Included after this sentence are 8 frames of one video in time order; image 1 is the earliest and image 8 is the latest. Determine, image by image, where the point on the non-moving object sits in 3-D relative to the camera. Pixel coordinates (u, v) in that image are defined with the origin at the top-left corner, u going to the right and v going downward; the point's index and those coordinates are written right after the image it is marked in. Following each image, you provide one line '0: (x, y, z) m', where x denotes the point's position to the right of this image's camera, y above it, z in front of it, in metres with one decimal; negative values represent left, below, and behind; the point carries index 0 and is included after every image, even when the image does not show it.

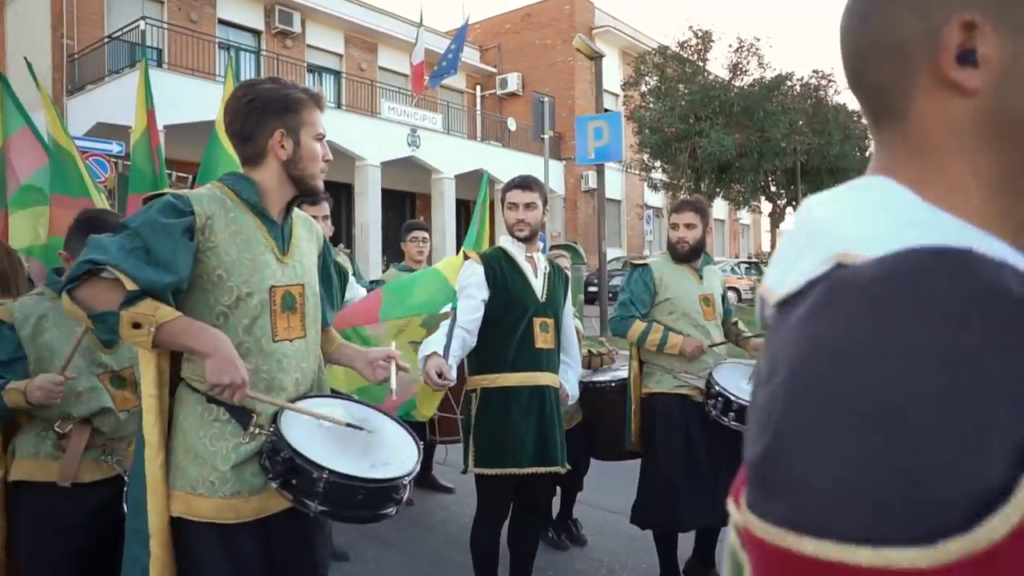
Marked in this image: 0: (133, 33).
0: (-8.4, +5.6, +16.5) m
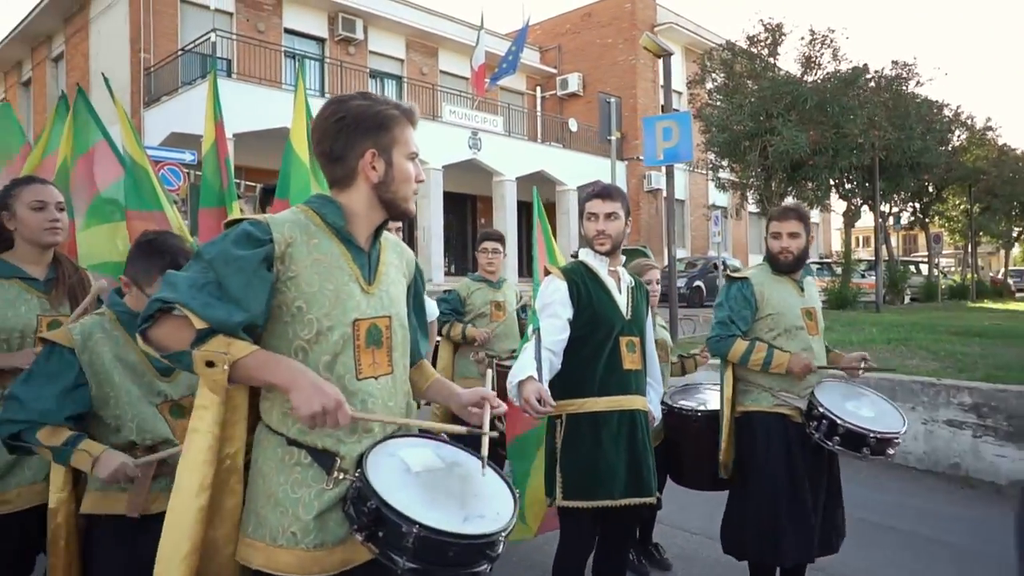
0: (-7.0, +5.5, +16.9) m
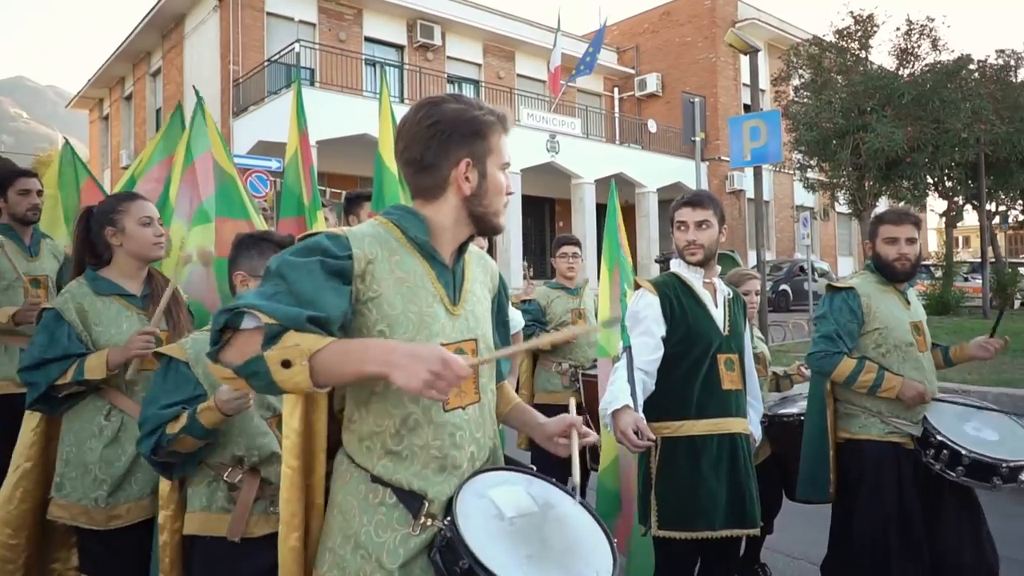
0: (-5.2, +5.4, +17.4) m
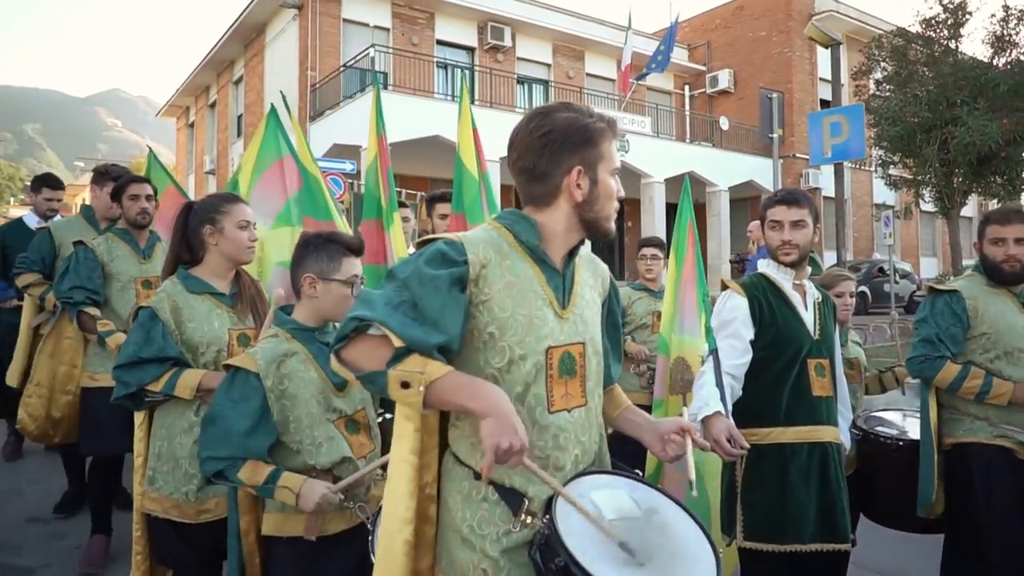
0: (-3.5, +5.4, +17.8) m
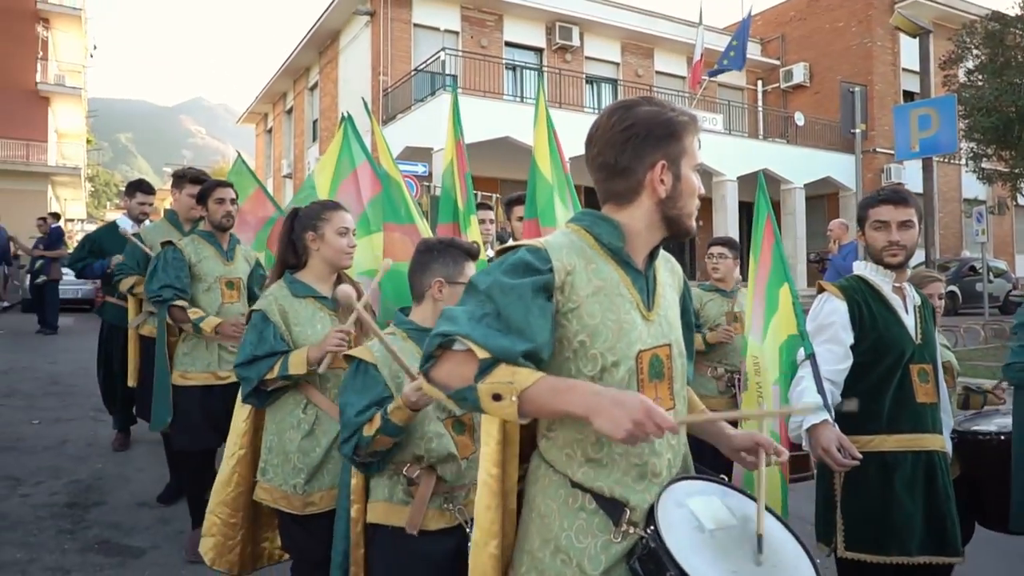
0: (-1.9, +5.4, +18.0) m
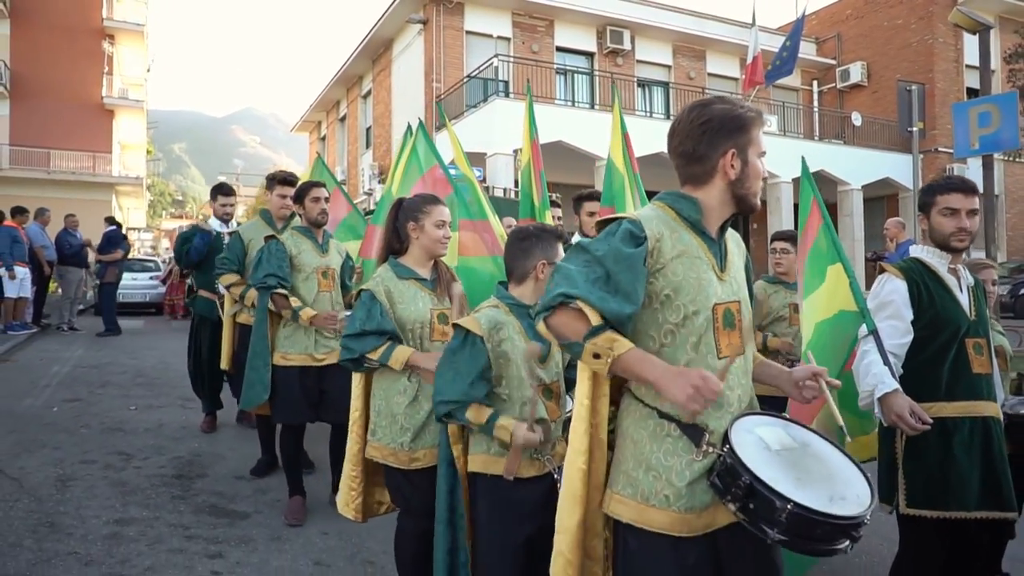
0: (-0.5, +5.4, +18.5) m
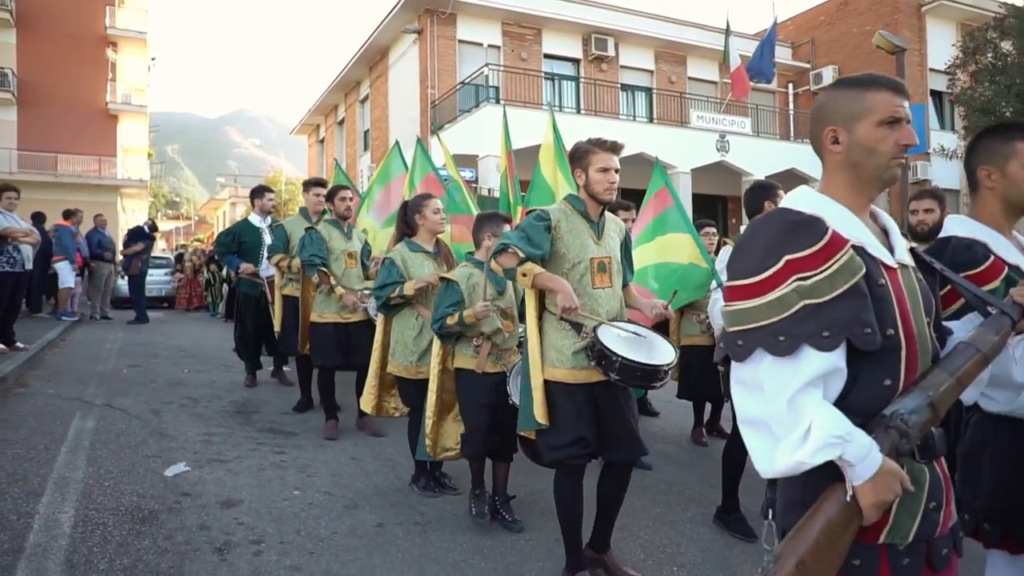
0: (-0.9, +5.6, +20.2) m
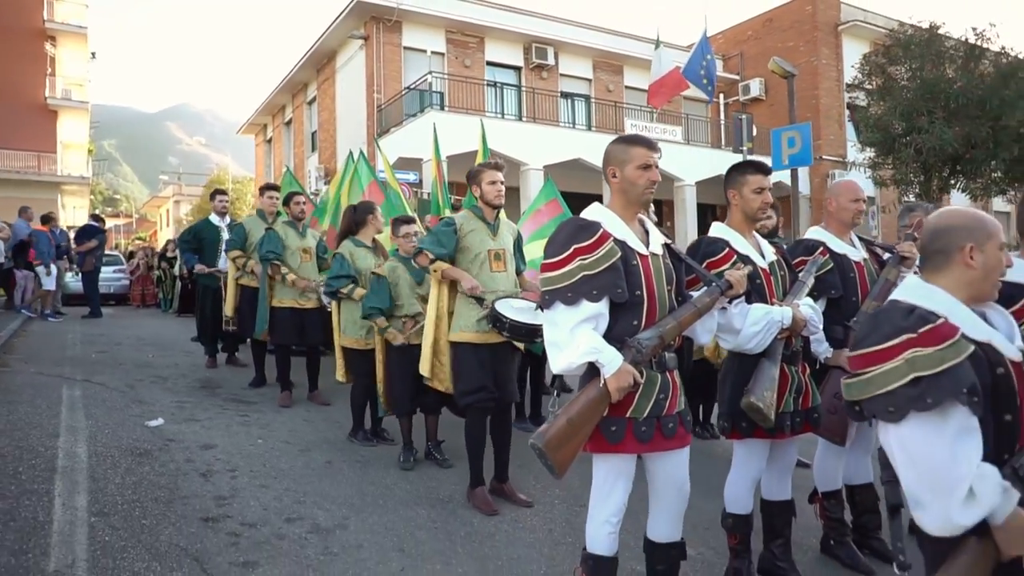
0: (-2.5, +5.7, +21.4) m
